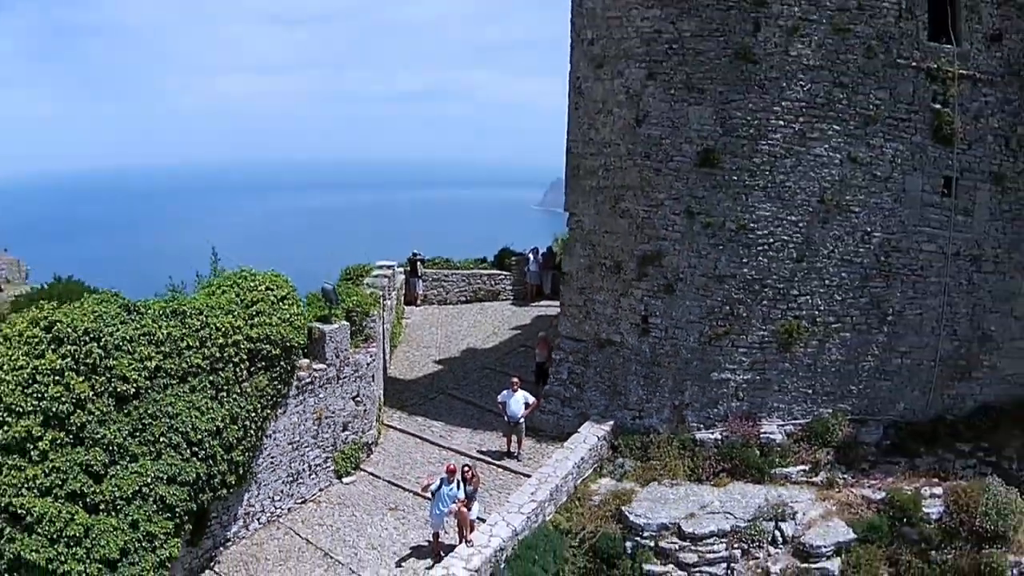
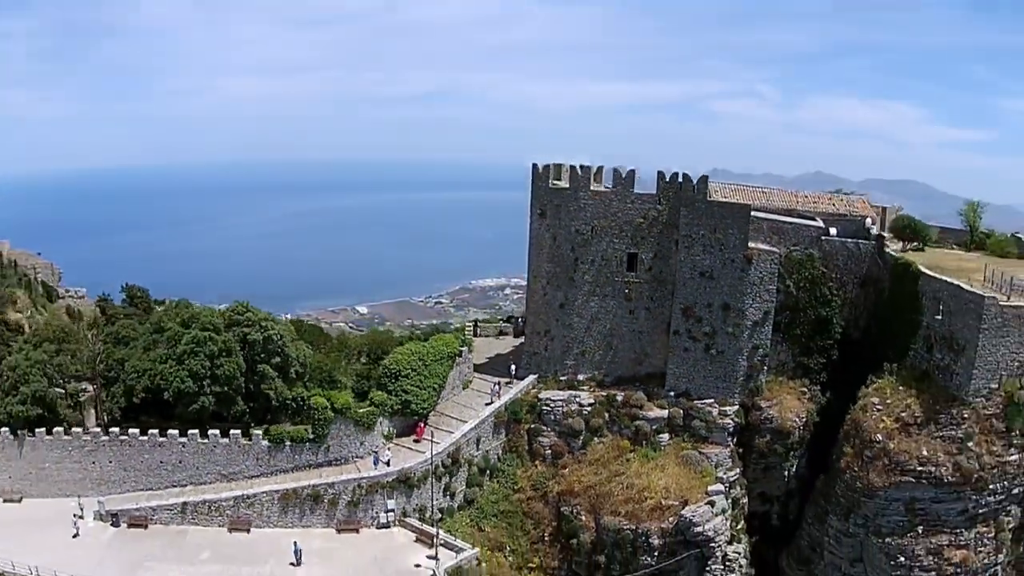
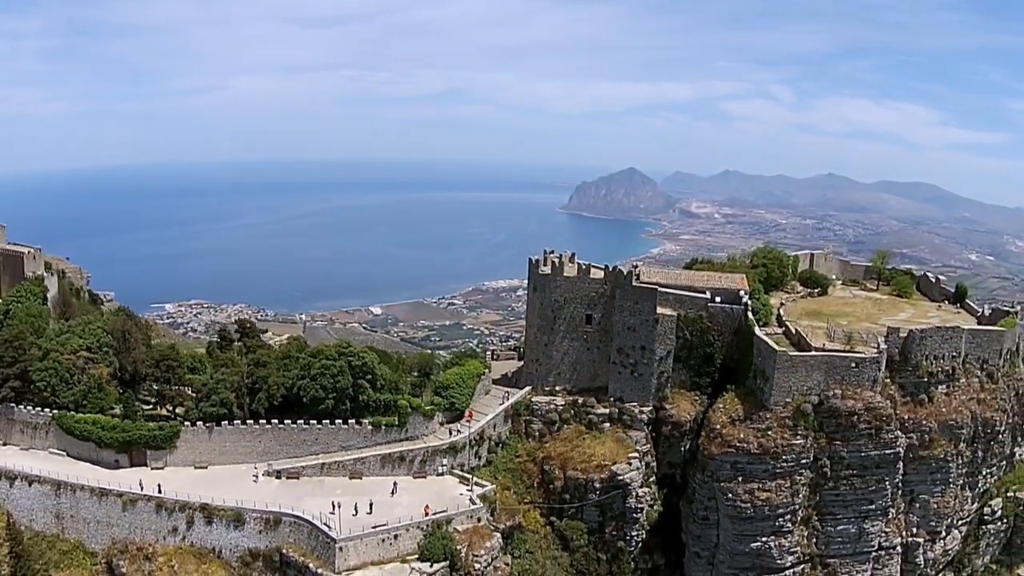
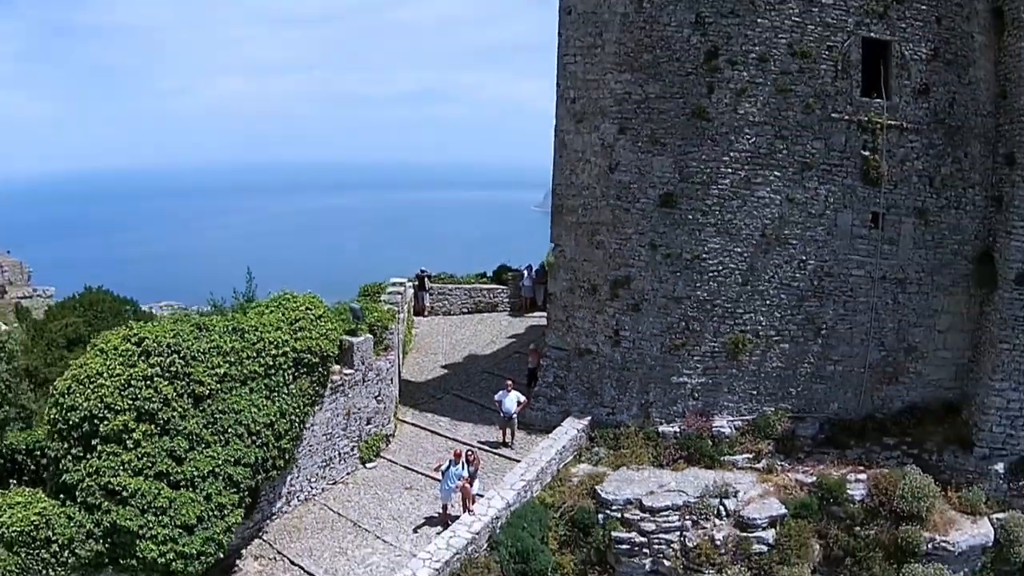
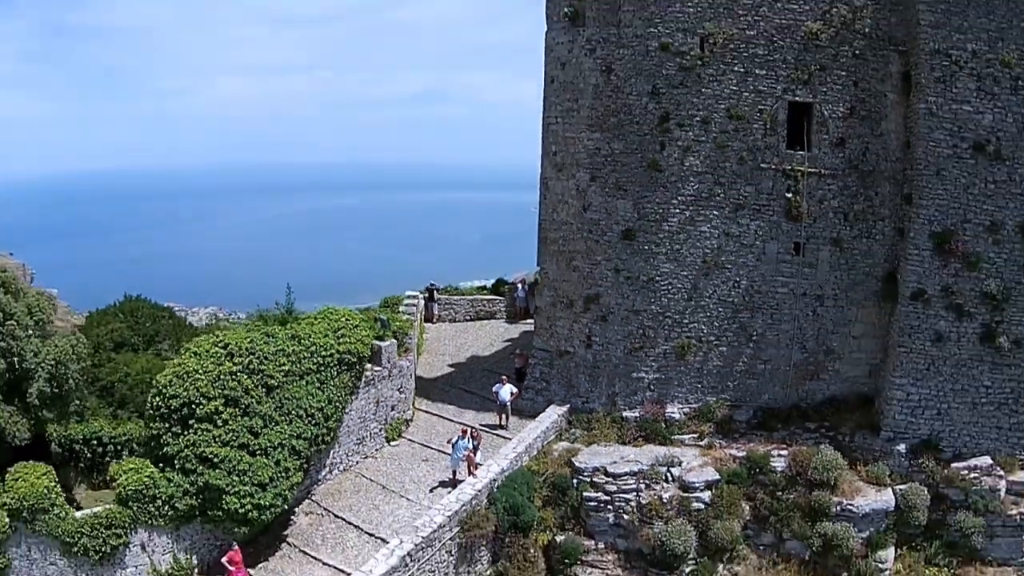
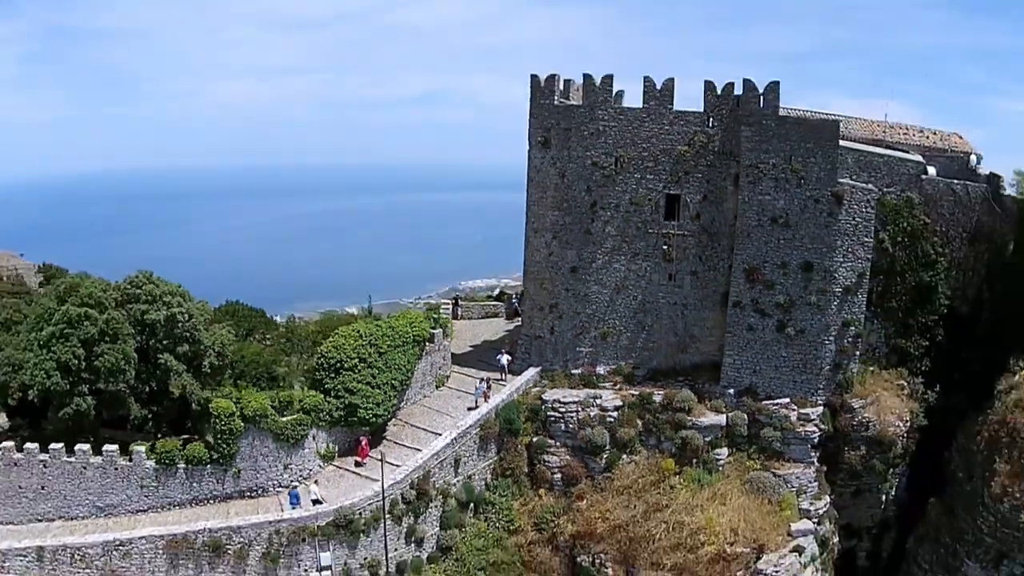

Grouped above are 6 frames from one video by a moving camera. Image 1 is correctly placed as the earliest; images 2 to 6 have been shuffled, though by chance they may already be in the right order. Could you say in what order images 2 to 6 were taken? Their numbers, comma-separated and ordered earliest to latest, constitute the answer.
4, 5, 6, 2, 3
